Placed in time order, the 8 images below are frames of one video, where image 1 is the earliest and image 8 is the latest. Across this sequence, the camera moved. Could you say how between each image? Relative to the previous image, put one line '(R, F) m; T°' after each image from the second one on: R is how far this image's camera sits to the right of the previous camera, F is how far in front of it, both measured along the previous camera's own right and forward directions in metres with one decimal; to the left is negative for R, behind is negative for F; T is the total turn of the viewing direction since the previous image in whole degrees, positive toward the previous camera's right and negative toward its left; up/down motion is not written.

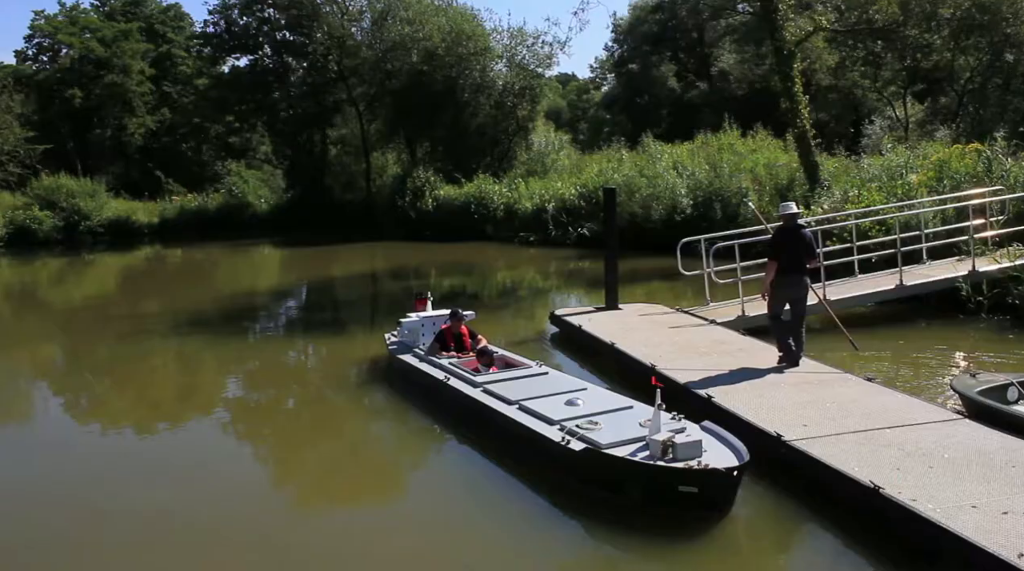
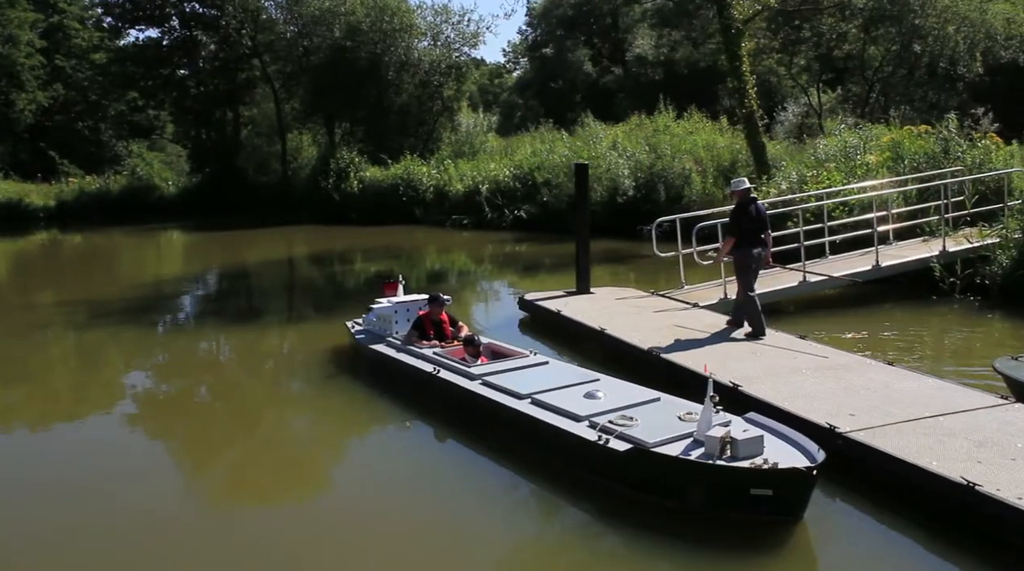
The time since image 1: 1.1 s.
(-0.8, +0.9) m; +6°
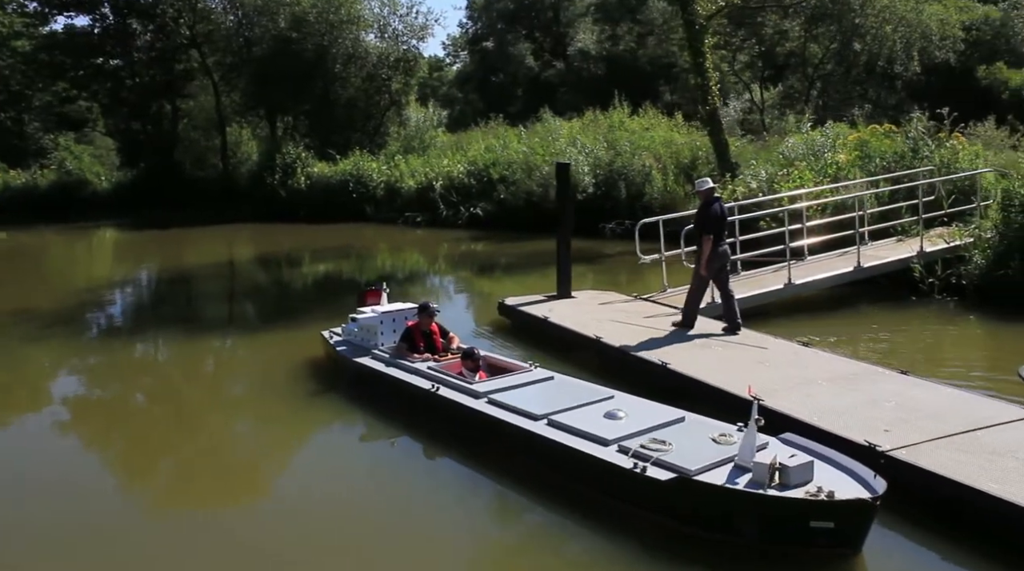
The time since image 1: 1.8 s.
(-0.5, +0.5) m; +4°
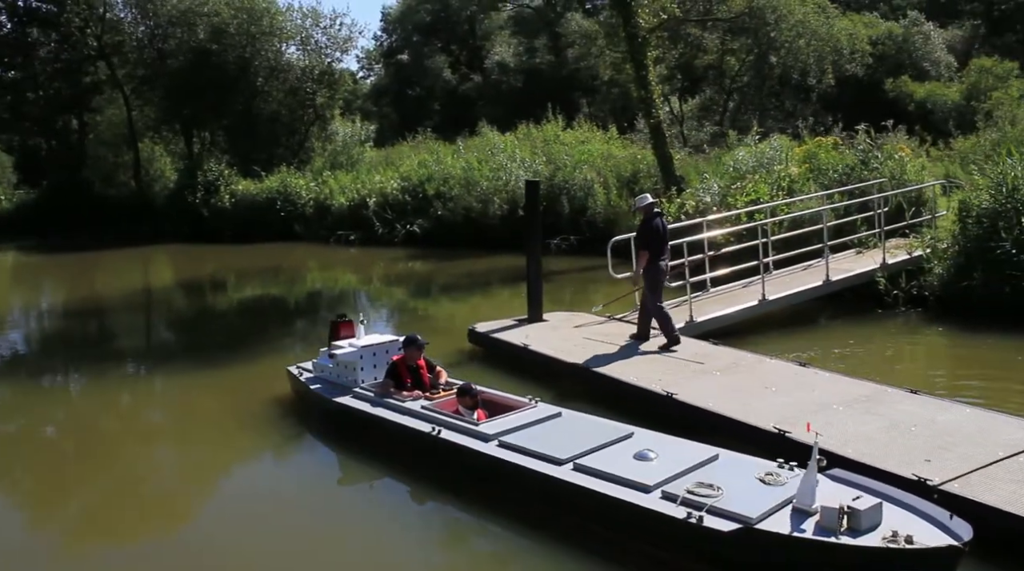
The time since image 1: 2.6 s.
(-0.7, +0.6) m; +5°
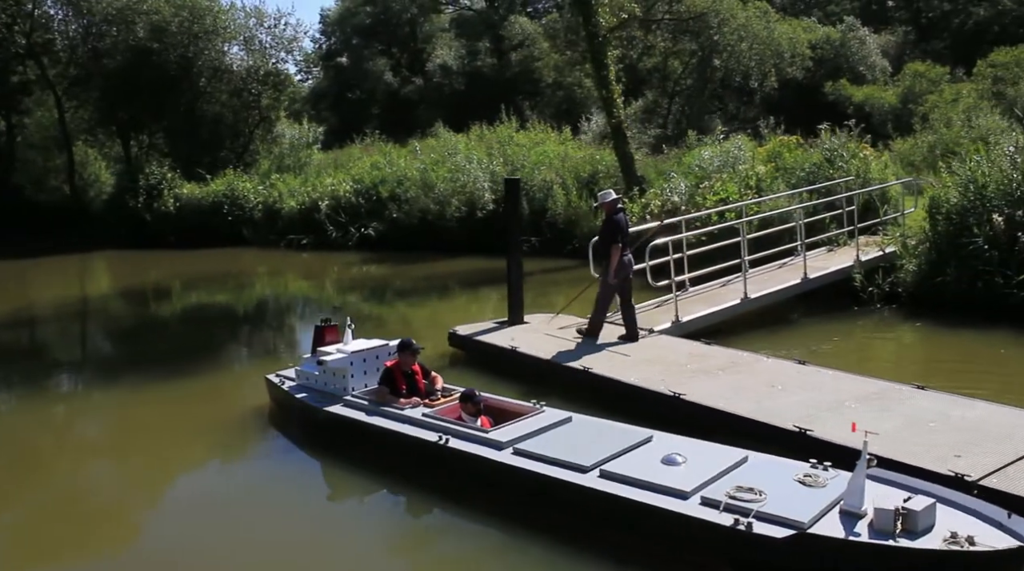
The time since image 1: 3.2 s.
(-0.5, +0.3) m; +4°
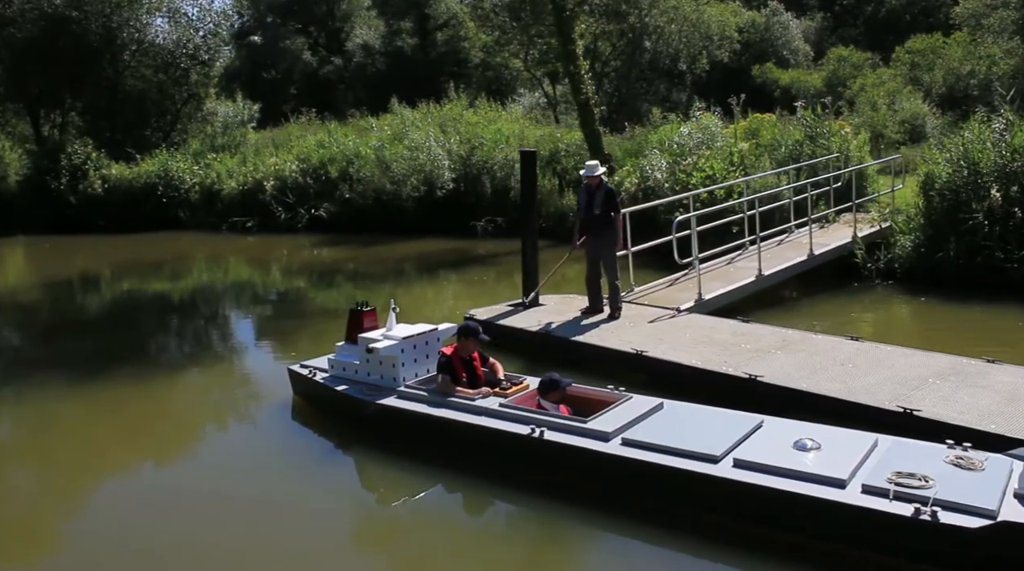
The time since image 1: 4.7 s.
(-1.1, +0.7) m; +6°
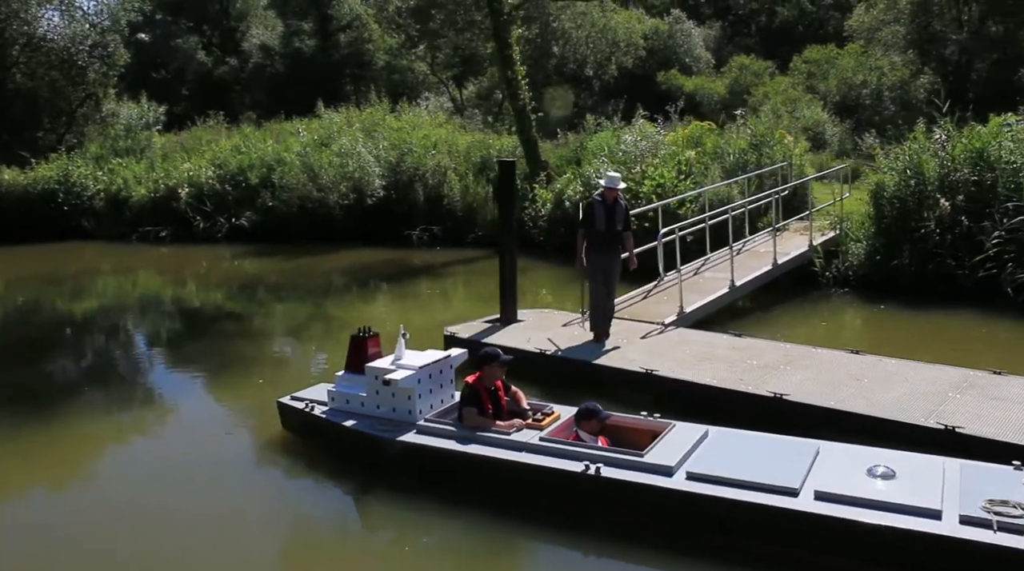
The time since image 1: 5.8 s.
(-0.9, +0.5) m; +7°
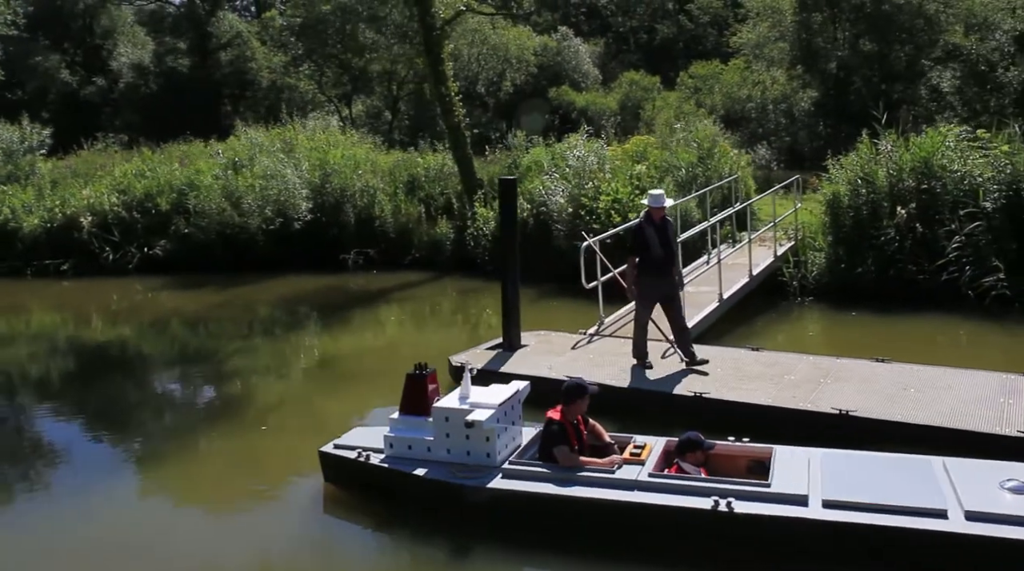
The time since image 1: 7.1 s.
(-1.2, +0.6) m; +8°
